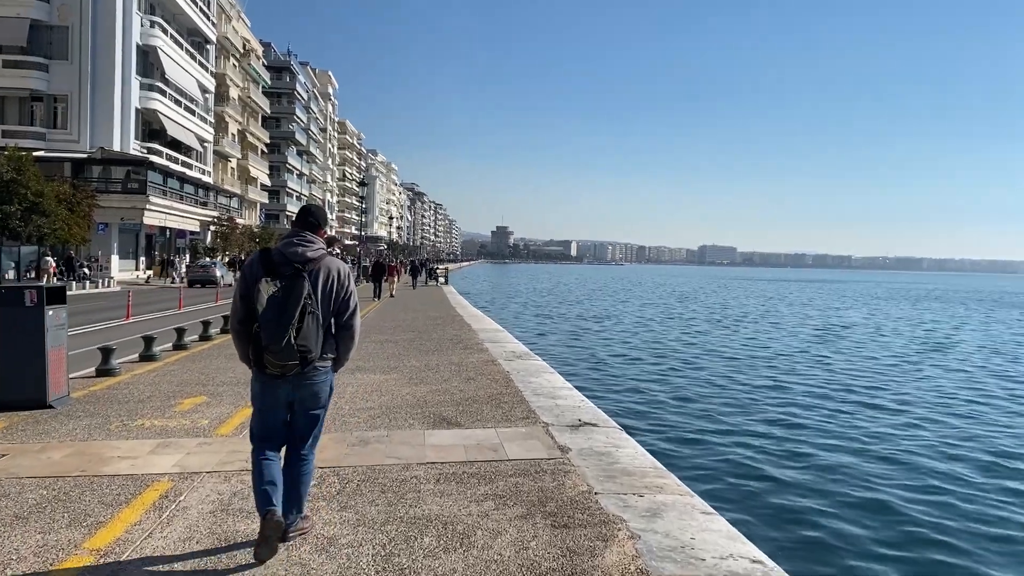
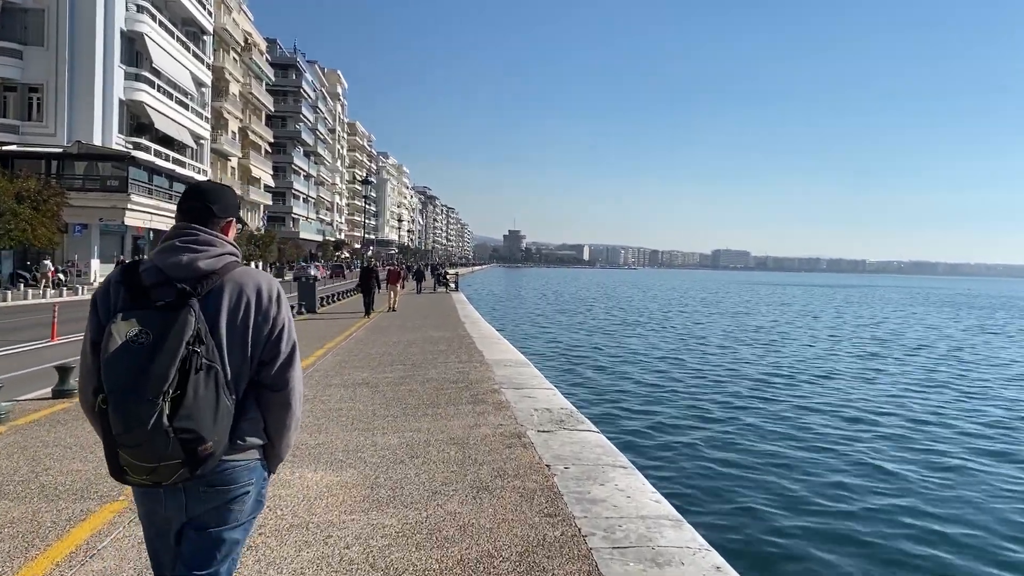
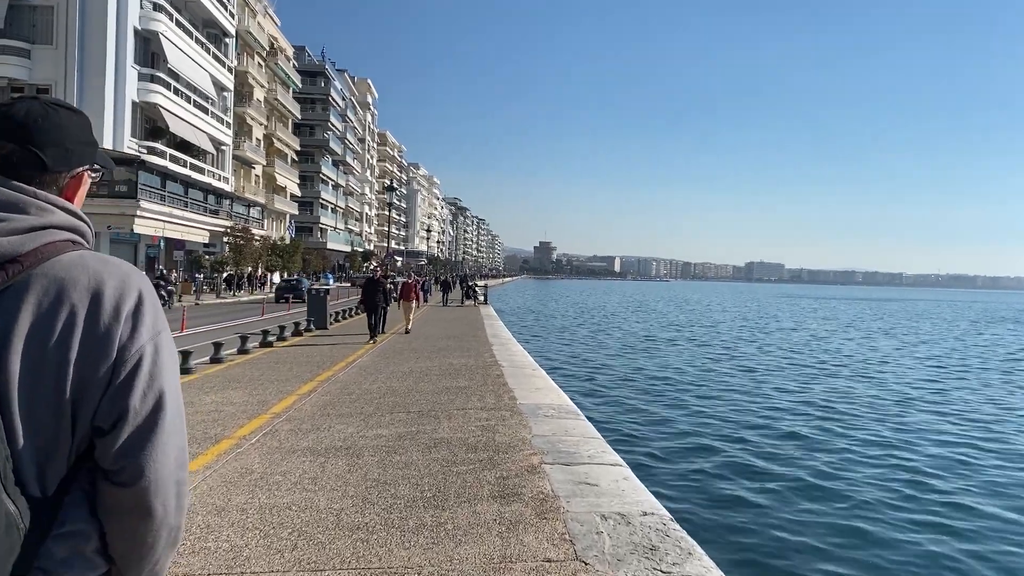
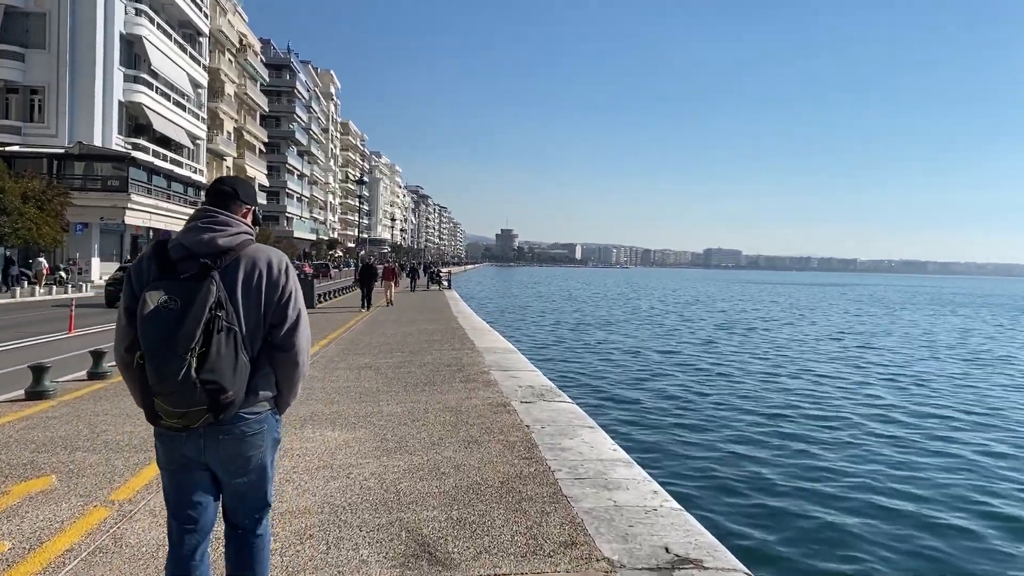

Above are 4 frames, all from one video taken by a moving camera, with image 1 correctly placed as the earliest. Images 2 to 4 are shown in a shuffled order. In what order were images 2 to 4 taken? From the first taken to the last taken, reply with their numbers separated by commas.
4, 2, 3
